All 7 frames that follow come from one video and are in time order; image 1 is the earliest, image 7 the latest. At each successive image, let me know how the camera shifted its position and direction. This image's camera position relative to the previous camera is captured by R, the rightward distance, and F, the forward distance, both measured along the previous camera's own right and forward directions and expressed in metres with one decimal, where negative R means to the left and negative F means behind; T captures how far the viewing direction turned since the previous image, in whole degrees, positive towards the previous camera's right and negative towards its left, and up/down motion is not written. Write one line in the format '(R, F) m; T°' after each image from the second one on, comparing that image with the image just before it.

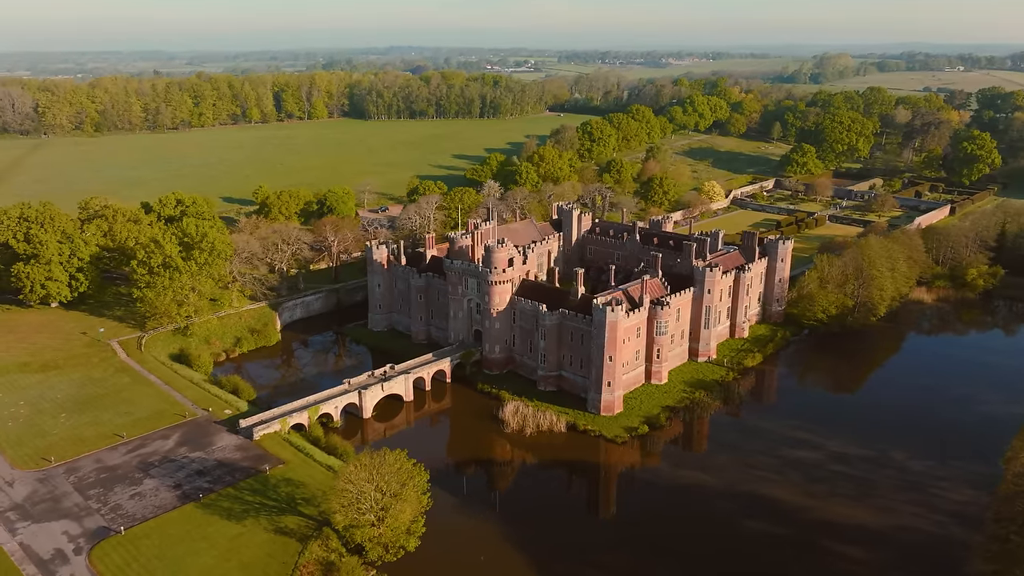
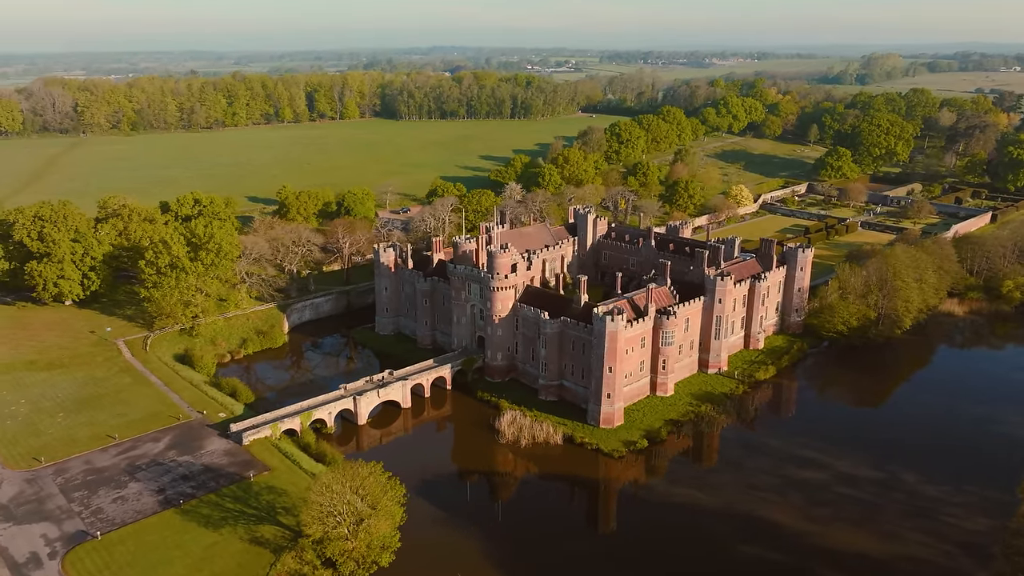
(+2.4, +1.2) m; -3°
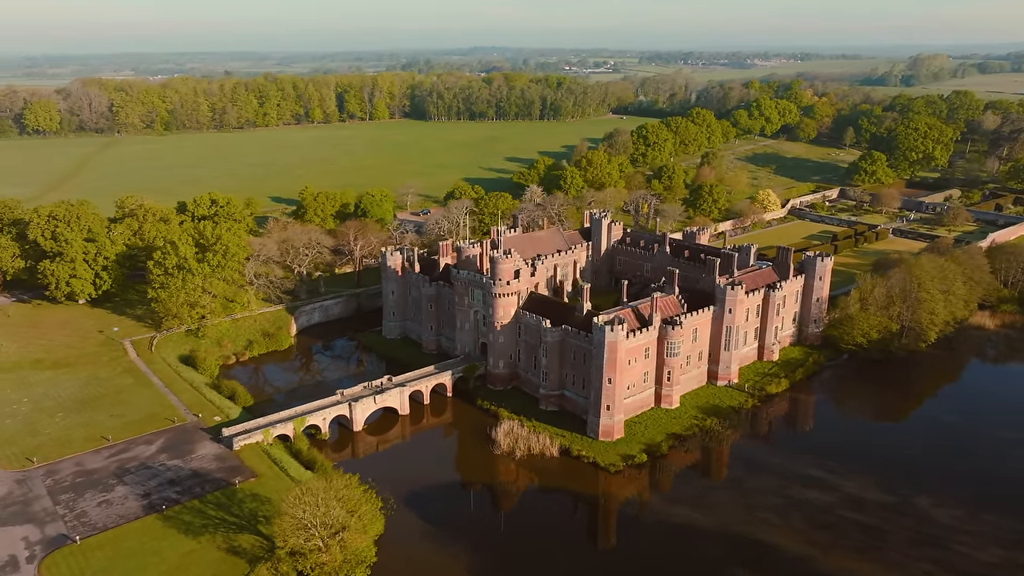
(+2.2, +1.1) m; -3°
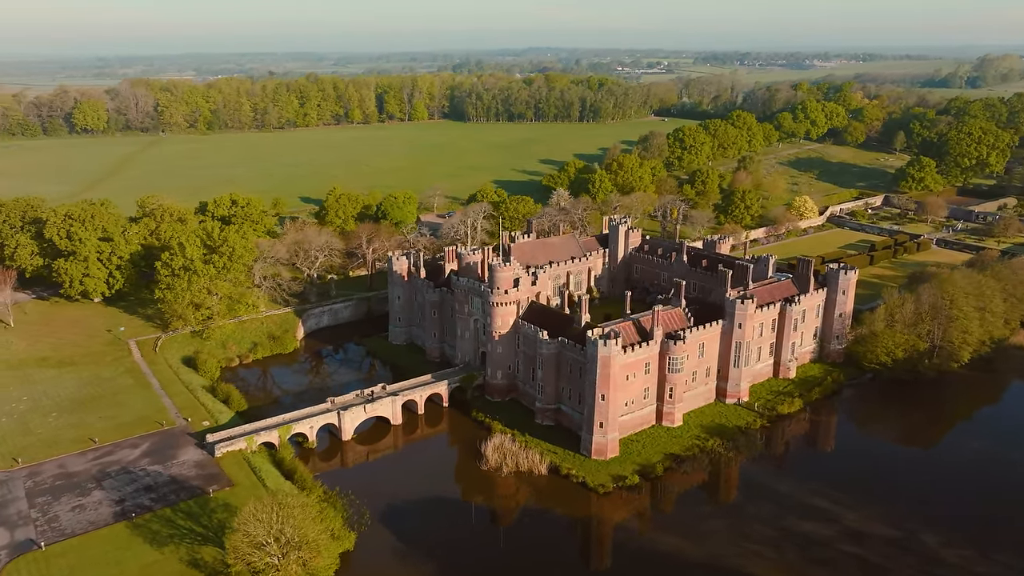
(+3.3, +1.6) m; -4°
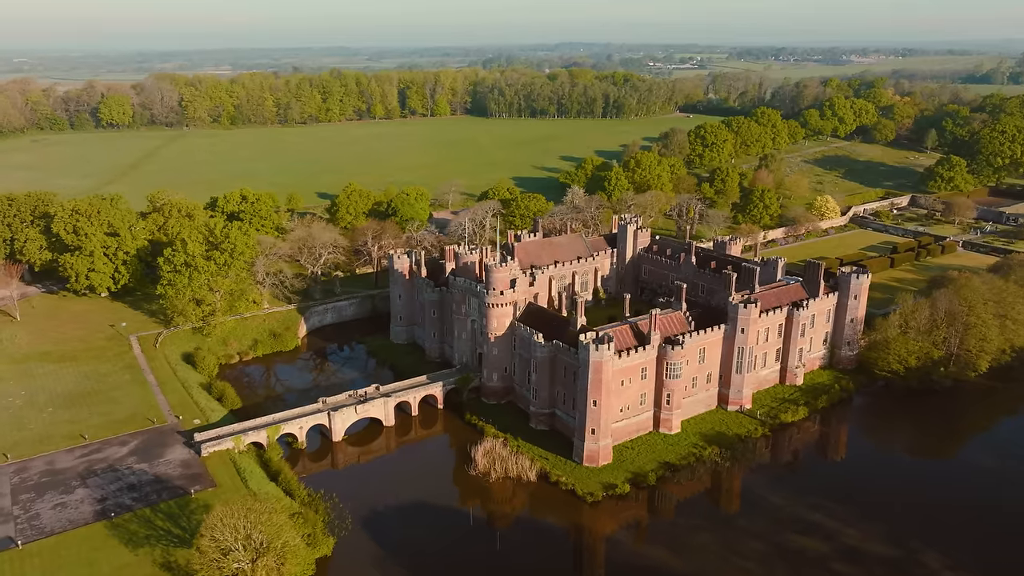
(+2.1, +0.9) m; -2°
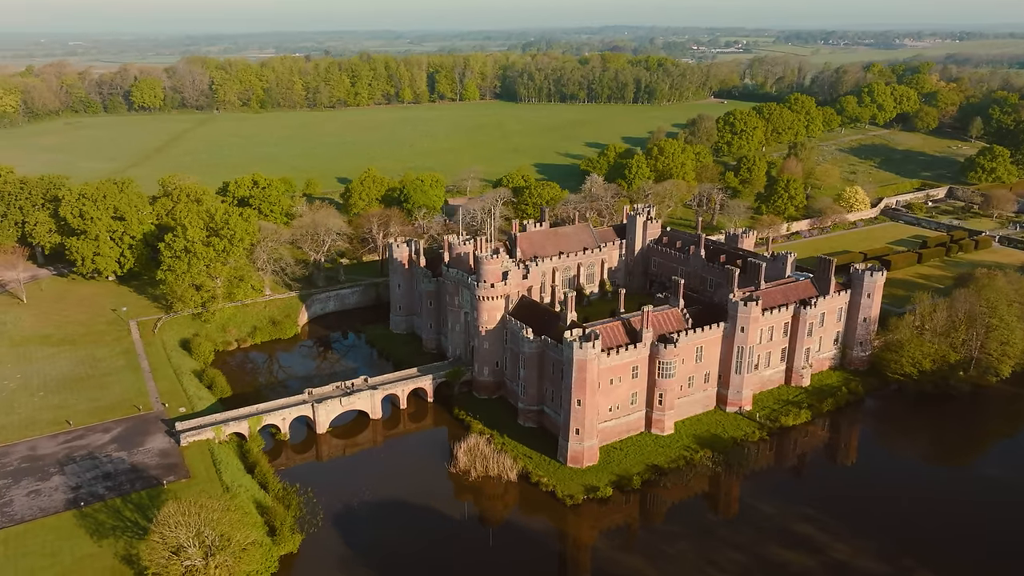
(+3.0, +1.4) m; -3°
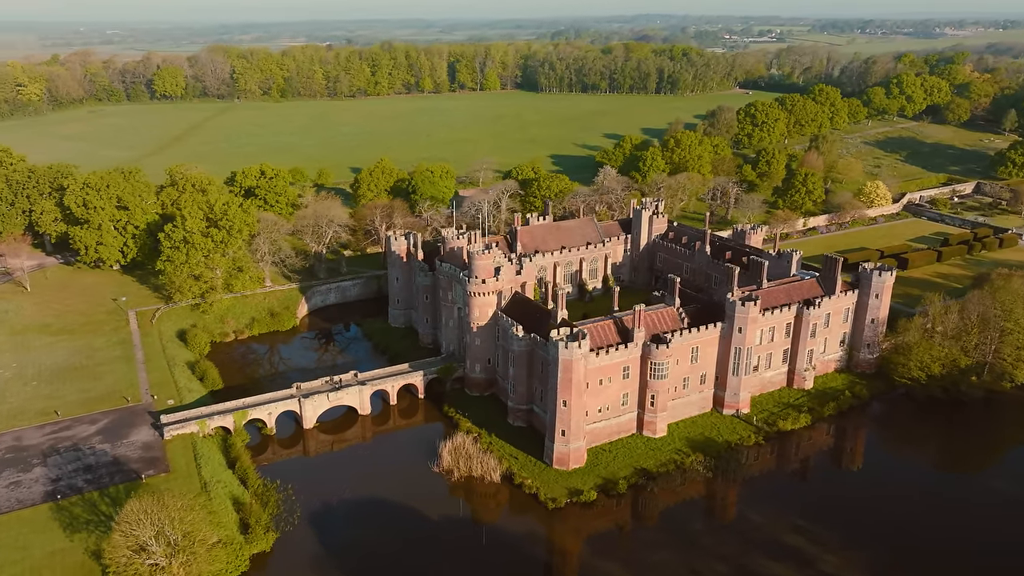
(+2.2, +1.0) m; -2°
